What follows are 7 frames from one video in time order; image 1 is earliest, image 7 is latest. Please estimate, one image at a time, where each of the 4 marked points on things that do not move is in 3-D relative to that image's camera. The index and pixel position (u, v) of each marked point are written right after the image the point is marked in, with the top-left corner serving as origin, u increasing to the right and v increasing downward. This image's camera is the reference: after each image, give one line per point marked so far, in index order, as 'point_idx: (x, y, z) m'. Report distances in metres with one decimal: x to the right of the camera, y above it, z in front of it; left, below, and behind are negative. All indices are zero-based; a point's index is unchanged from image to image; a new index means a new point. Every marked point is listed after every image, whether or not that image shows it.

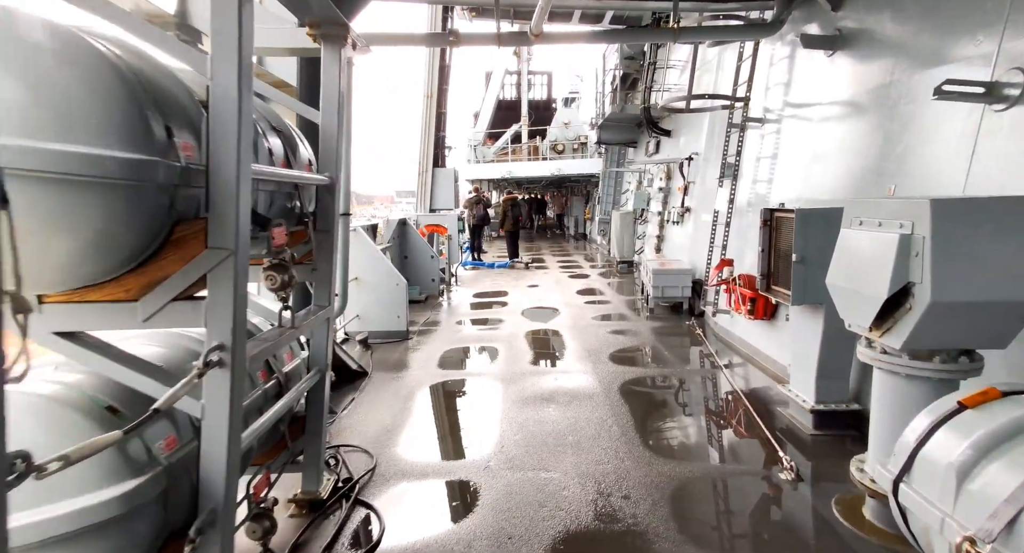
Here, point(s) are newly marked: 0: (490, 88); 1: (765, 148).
0: (-0.8, +6.4, +17.2) m
1: (+2.6, +1.3, +5.3) m
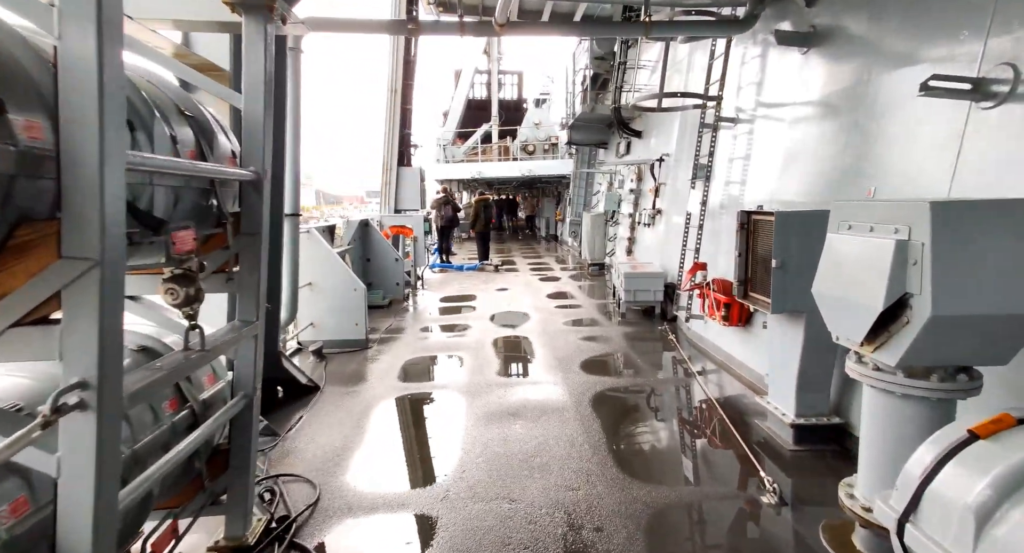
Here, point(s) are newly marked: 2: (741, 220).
0: (-1.8, +6.3, +16.9) m
1: (+2.3, +1.3, +5.1) m
2: (+1.5, +0.4, +3.3) m
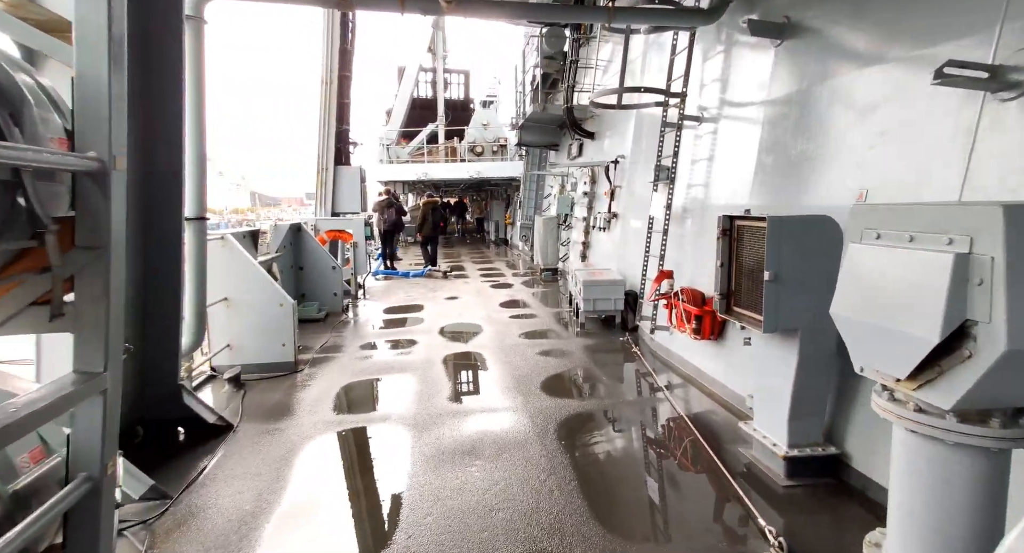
0: (-3.5, +6.1, +16.2) m
1: (+1.8, +1.2, +4.9) m
2: (+1.2, +0.3, +2.9) m
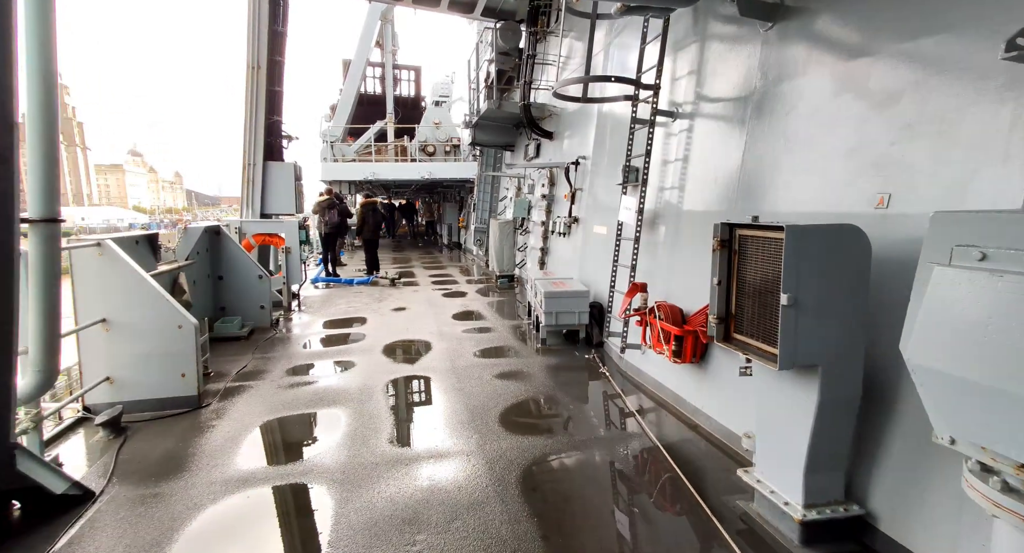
0: (-4.9, +5.9, +15.2) m
1: (+1.4, +1.1, +4.4) m
2: (+1.0, +0.2, +2.4) m
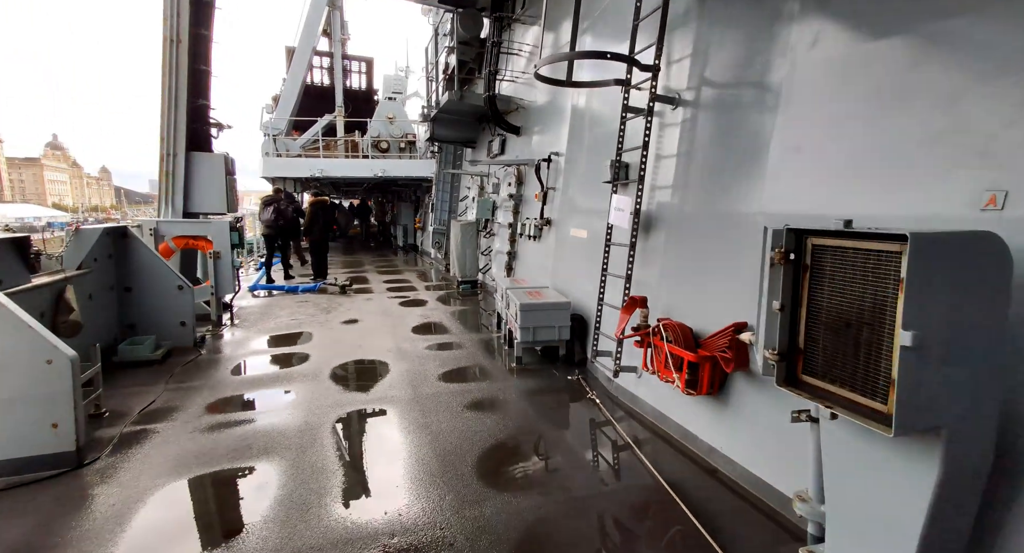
0: (-6.0, +5.8, +14.1) m
1: (+1.2, +1.0, +3.8) m
2: (+1.0, +0.1, +1.8) m
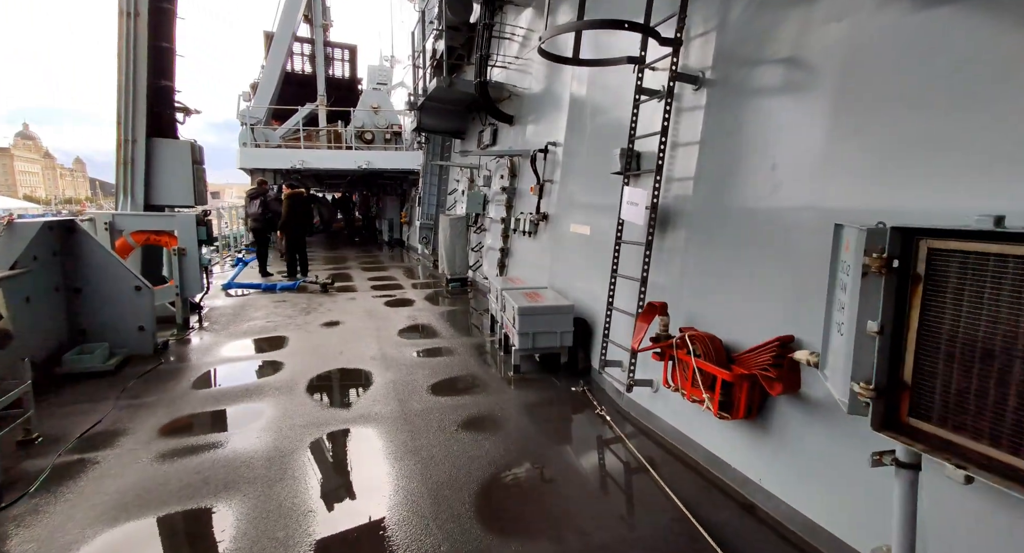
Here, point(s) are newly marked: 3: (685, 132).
0: (-6.3, +5.9, +13.4) m
1: (+1.2, +1.0, +3.4) m
2: (+1.0, +0.1, +1.4) m
3: (+1.2, +1.0, +3.4) m
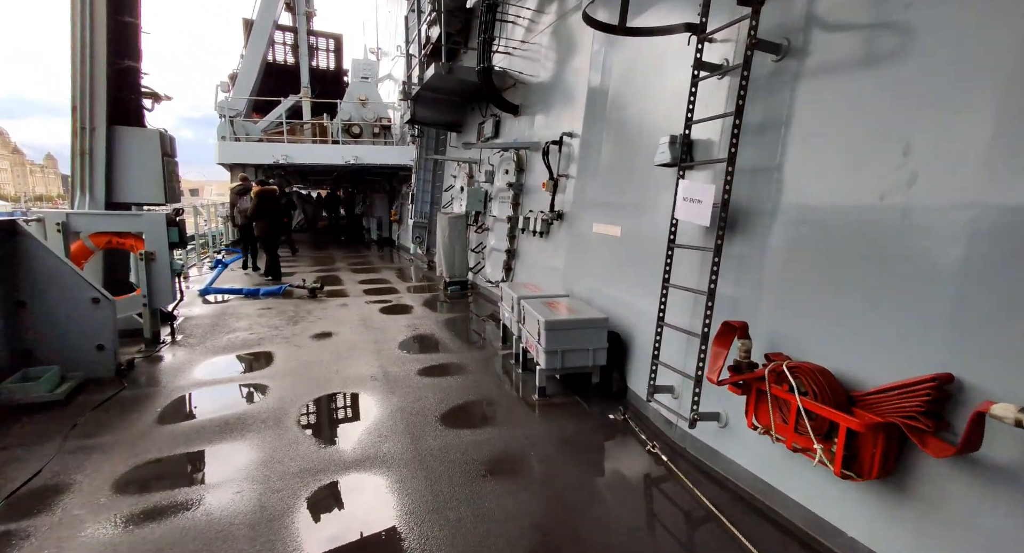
0: (-6.4, +5.8, +12.6) m
1: (+1.4, +0.9, +2.8) m
2: (+1.3, 0.0, +0.8) m
3: (+1.4, +0.9, +2.9) m
